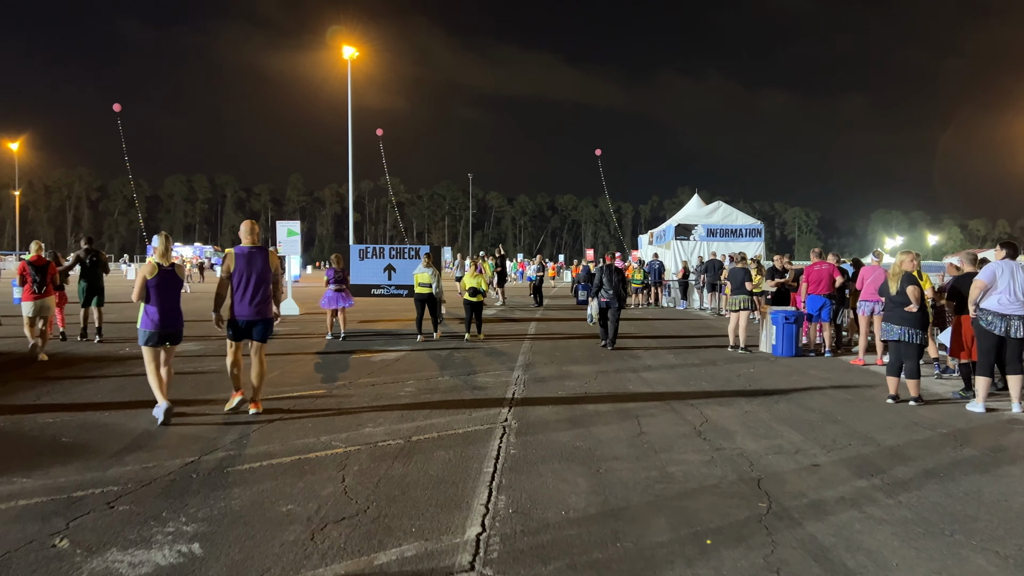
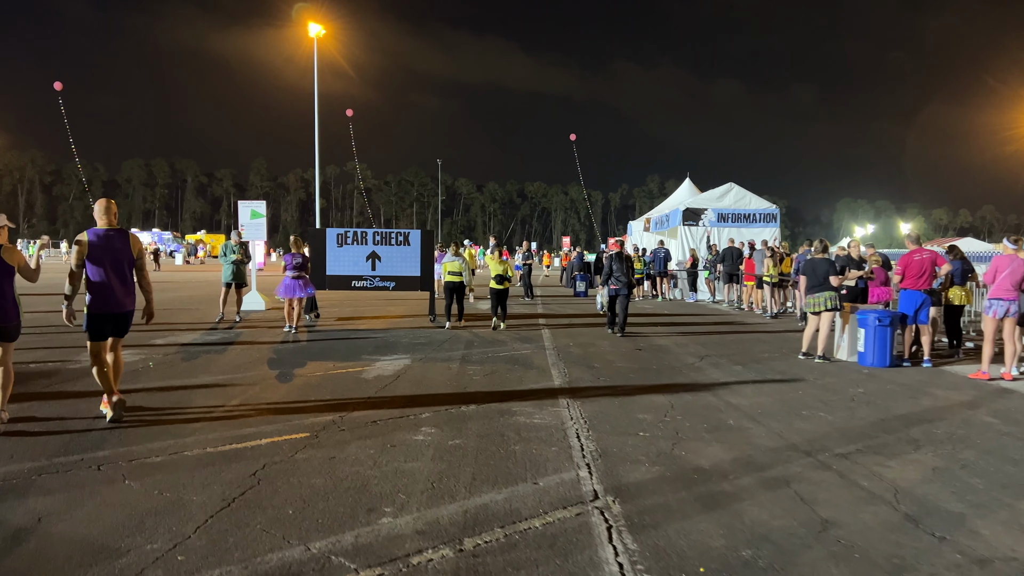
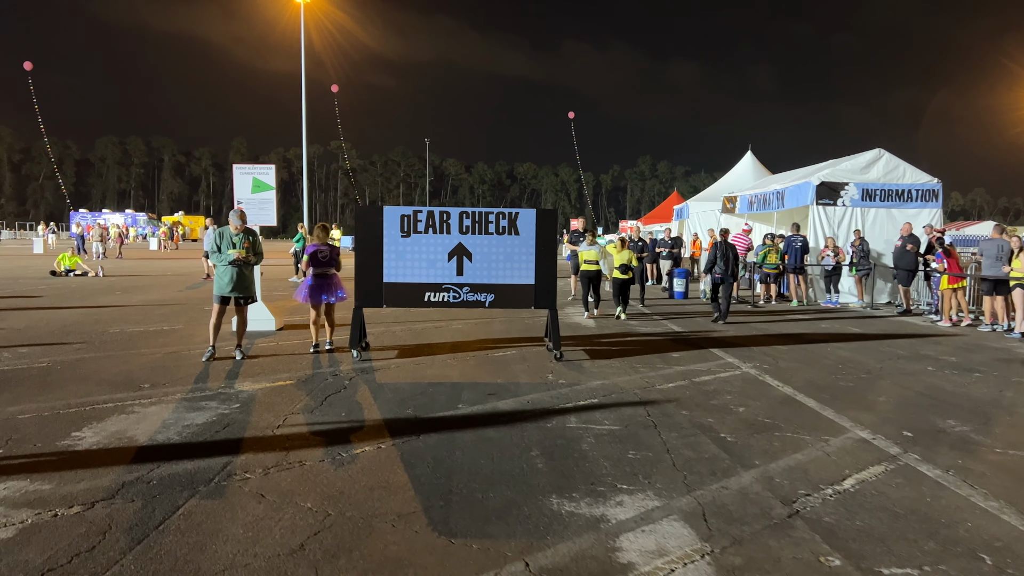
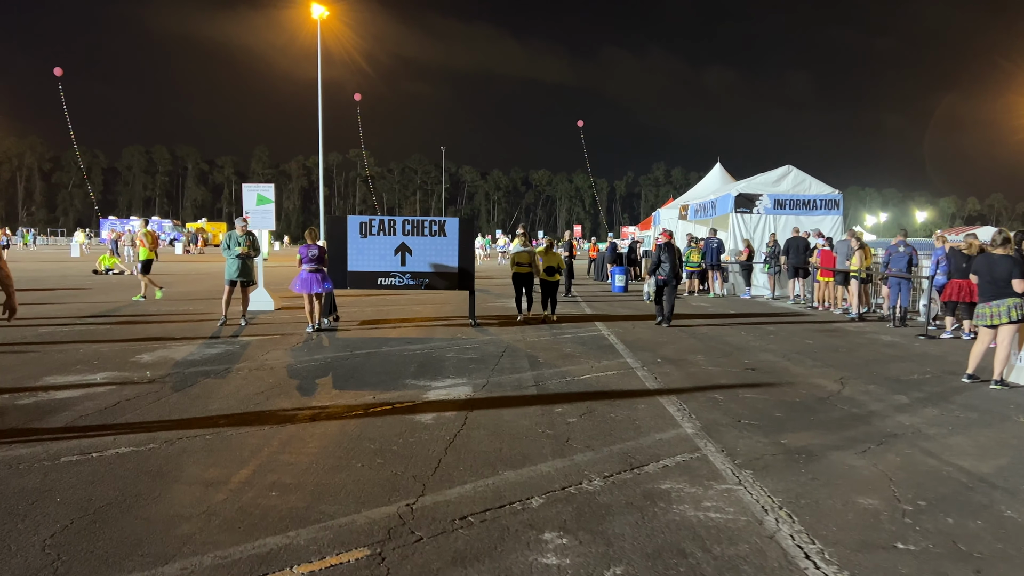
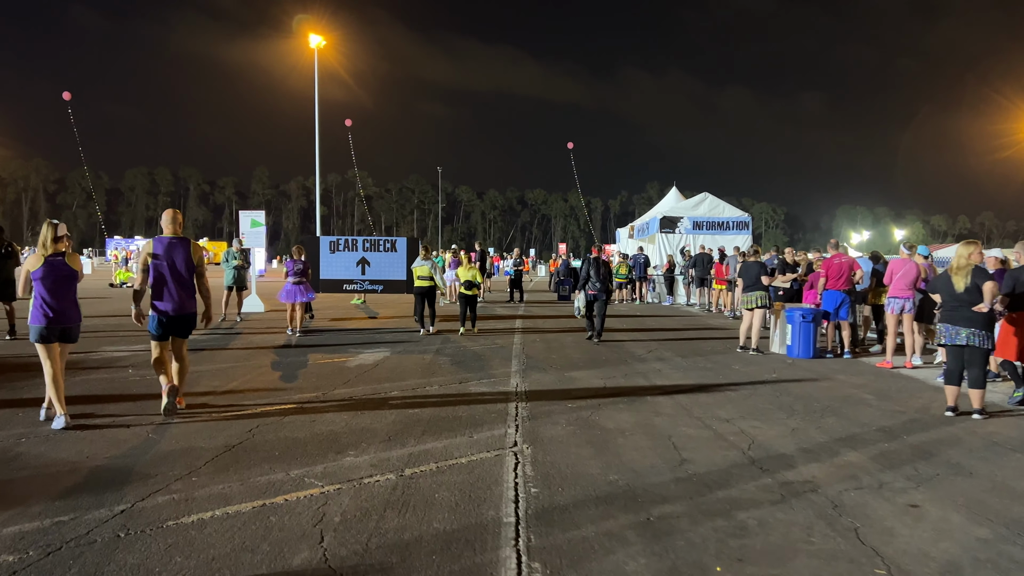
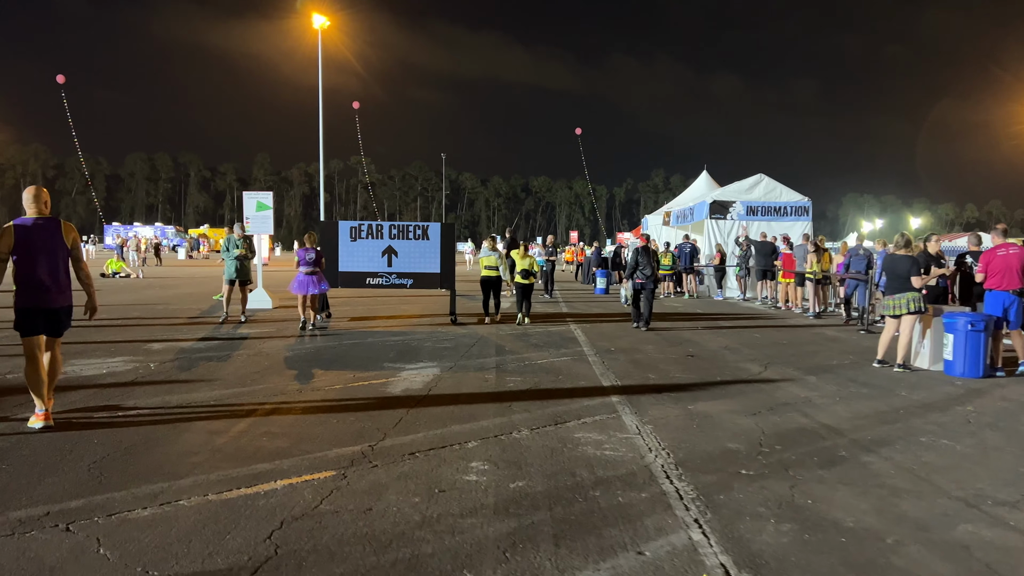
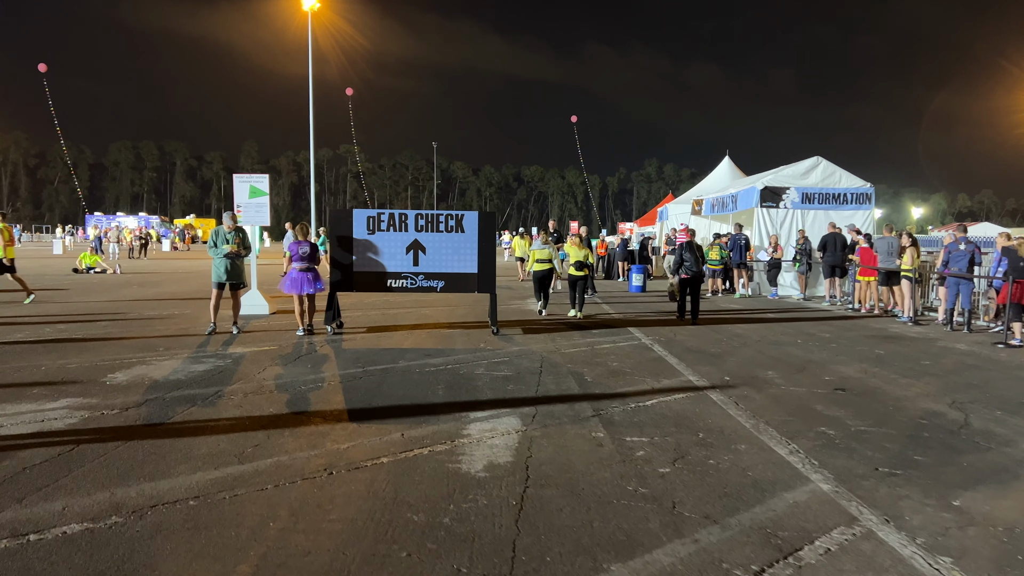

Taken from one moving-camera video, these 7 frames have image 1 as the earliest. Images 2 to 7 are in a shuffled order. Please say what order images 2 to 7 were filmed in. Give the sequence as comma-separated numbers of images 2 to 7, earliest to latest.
5, 2, 6, 4, 7, 3
